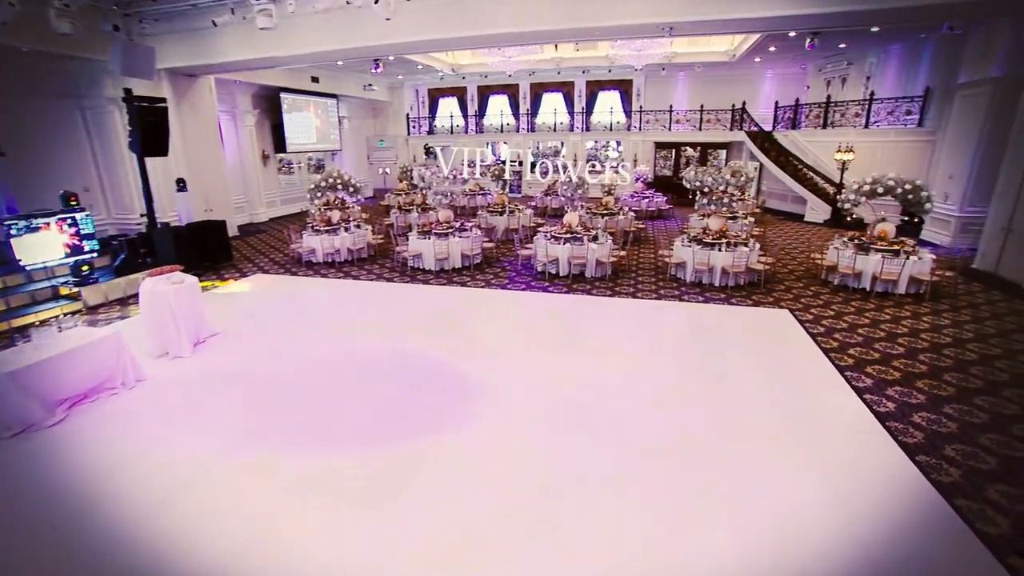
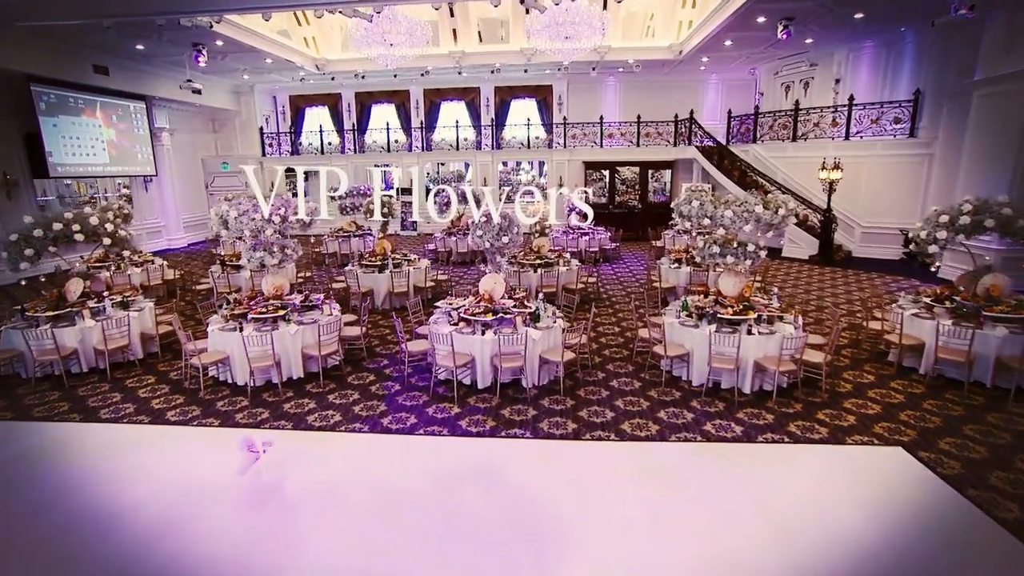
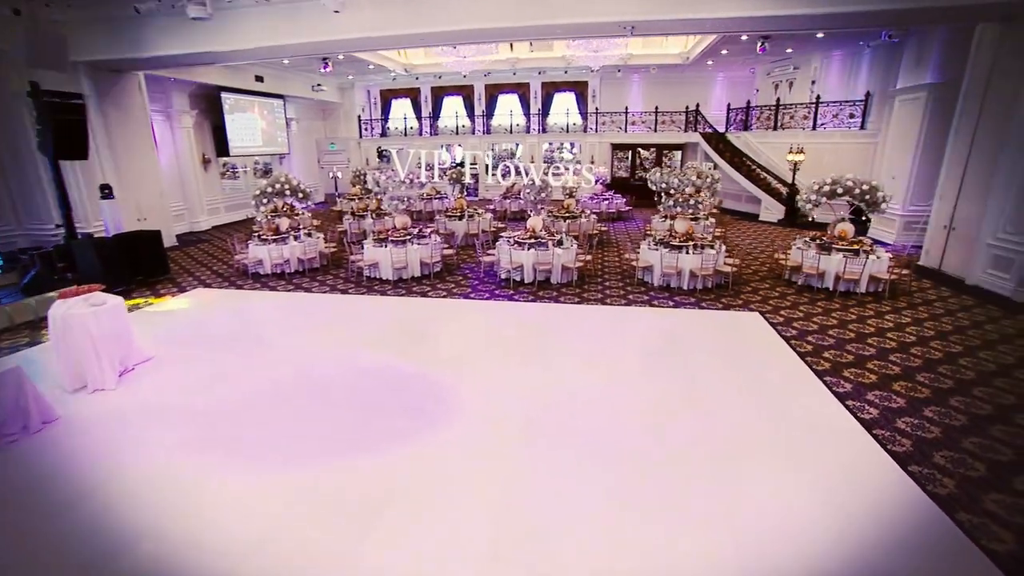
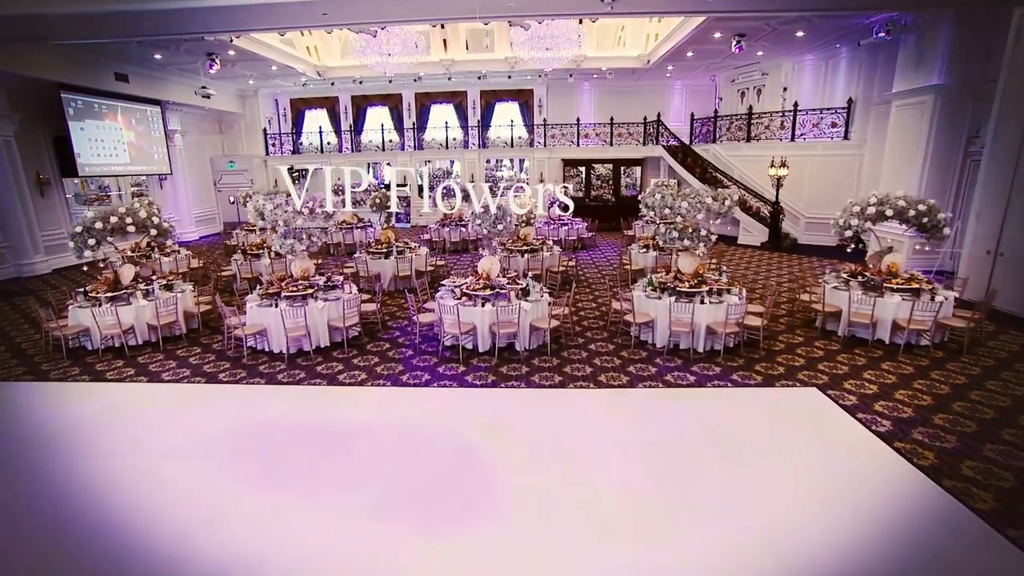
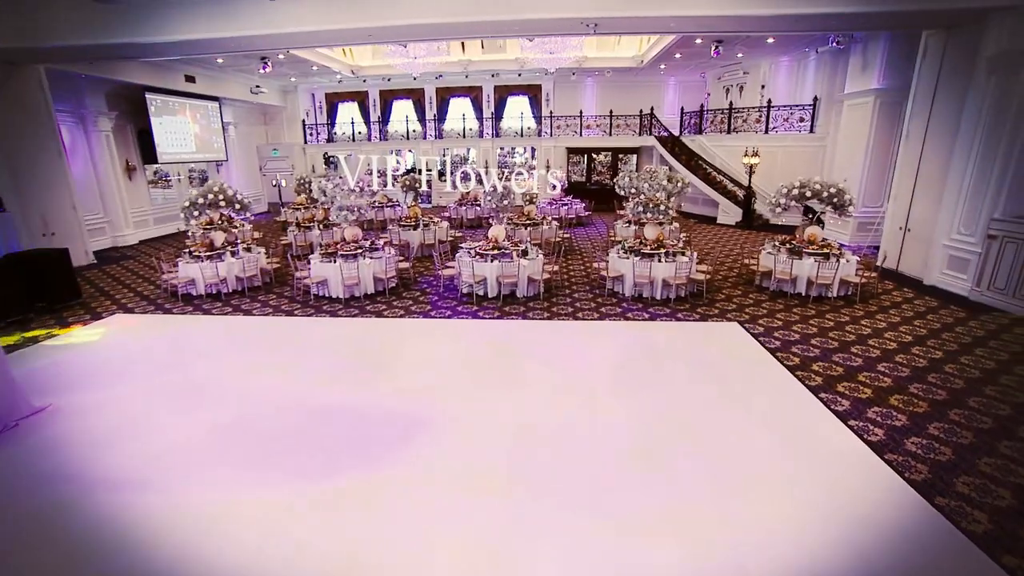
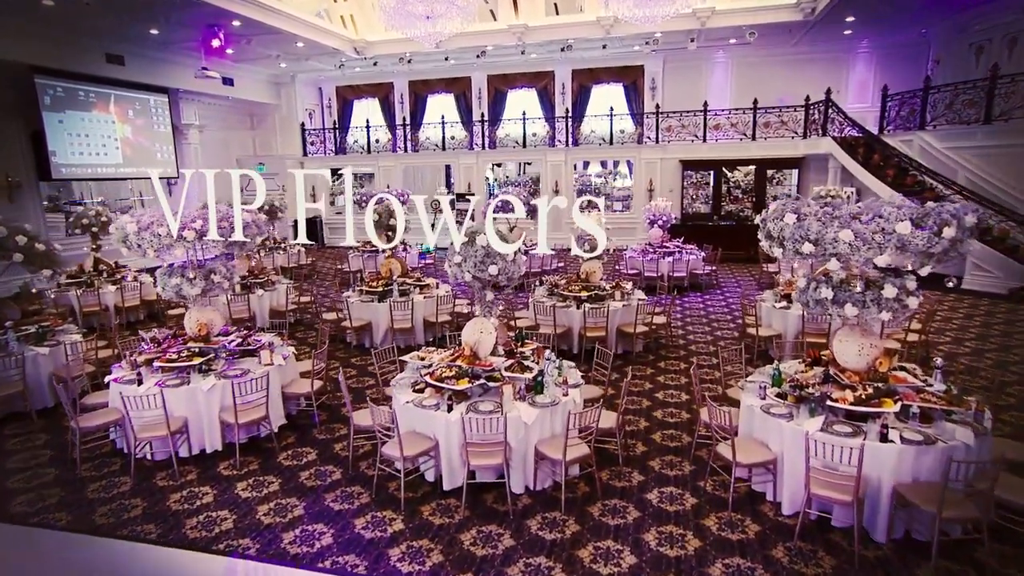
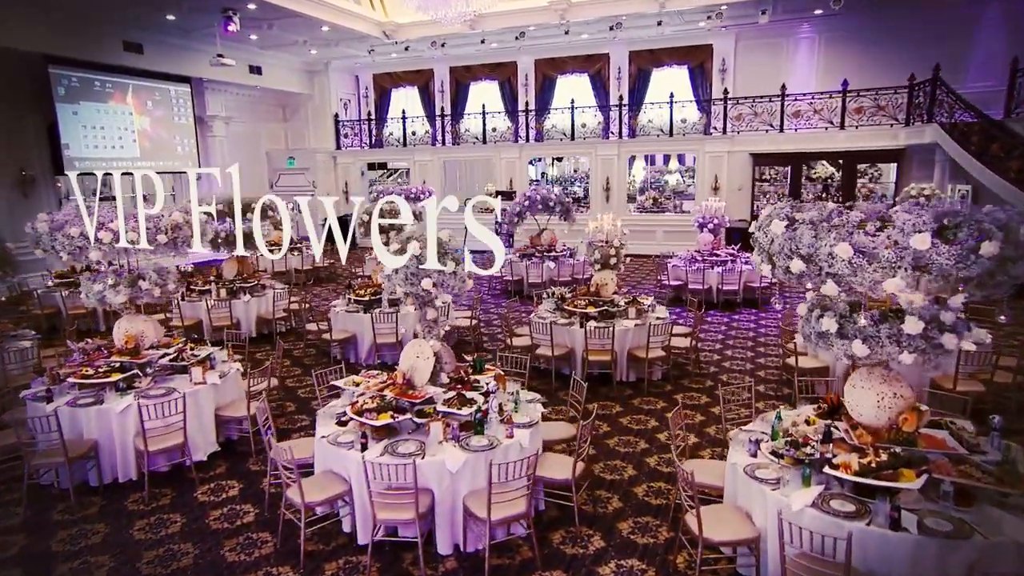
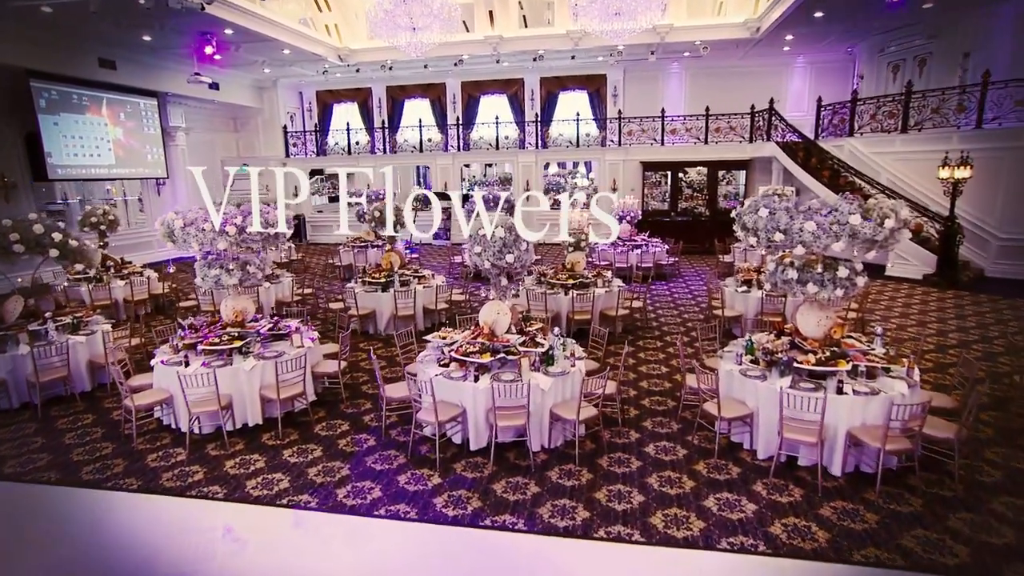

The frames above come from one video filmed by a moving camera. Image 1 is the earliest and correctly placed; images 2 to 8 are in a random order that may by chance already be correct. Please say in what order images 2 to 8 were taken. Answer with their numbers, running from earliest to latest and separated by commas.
3, 5, 4, 2, 8, 6, 7
